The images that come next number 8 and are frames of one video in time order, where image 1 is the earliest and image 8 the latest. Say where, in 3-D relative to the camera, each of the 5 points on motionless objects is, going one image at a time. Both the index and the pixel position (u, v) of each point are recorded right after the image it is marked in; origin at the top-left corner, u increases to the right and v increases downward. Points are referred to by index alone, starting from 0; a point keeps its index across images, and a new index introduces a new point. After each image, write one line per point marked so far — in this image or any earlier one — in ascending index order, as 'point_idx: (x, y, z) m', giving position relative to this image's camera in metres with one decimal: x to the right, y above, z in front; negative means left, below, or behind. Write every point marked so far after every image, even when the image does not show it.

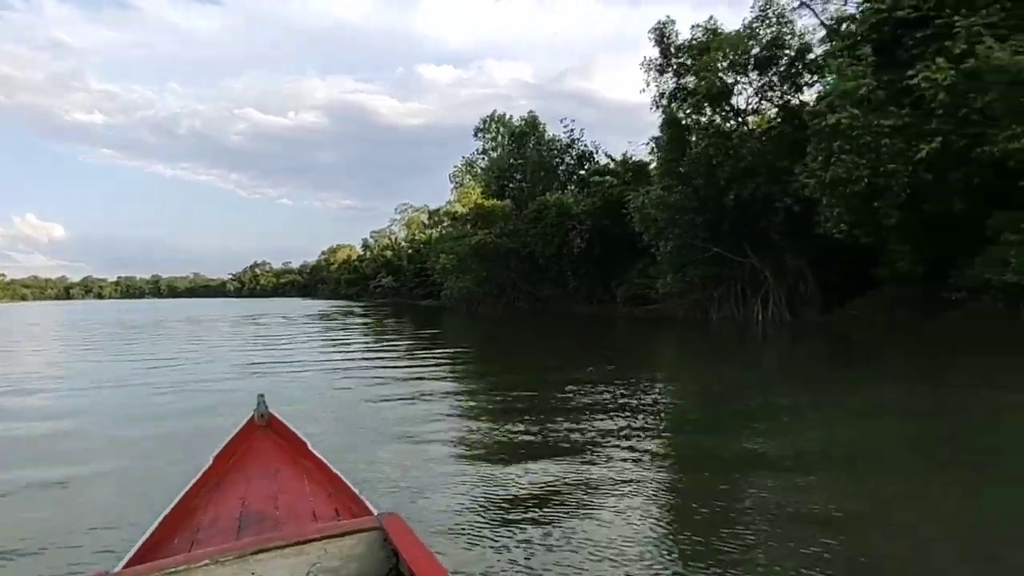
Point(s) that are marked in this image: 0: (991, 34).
0: (+8.8, +4.7, +10.7) m
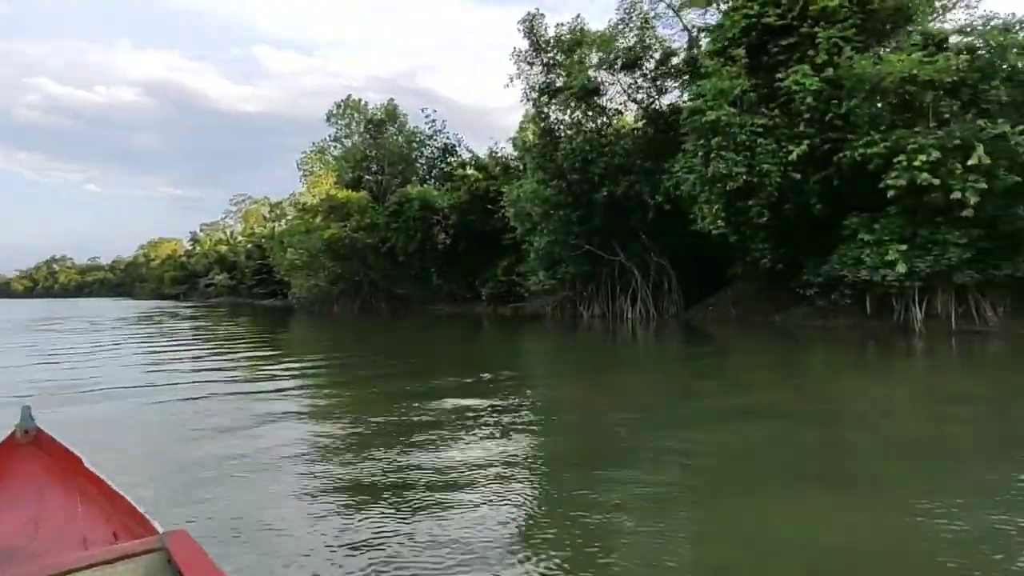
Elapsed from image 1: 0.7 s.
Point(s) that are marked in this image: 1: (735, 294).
0: (+6.6, +4.8, +11.4) m
1: (+6.6, -0.2, +17.0) m
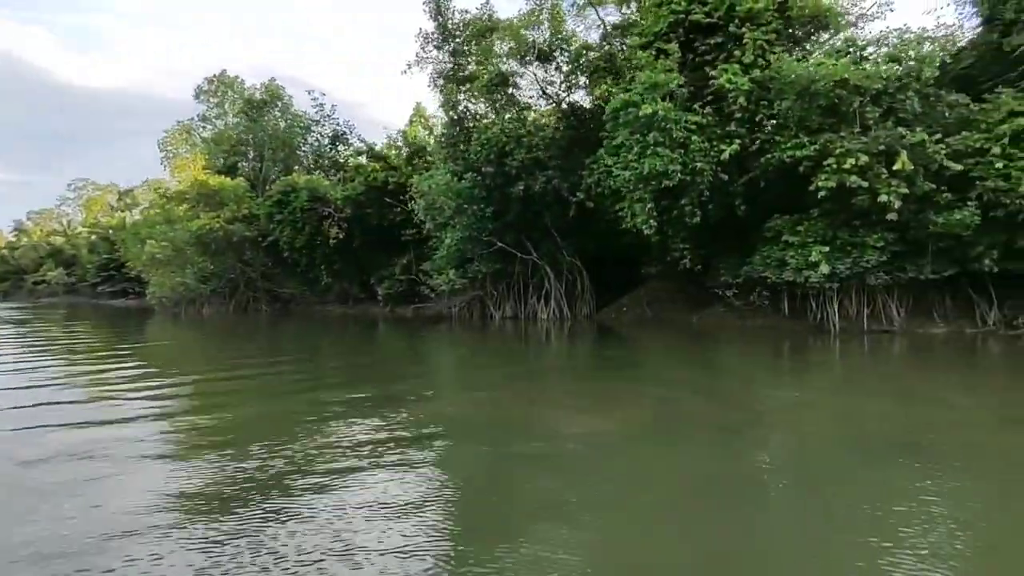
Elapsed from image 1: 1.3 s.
0: (+5.1, +4.7, +11.5) m
1: (+4.0, -0.2, +16.9) m
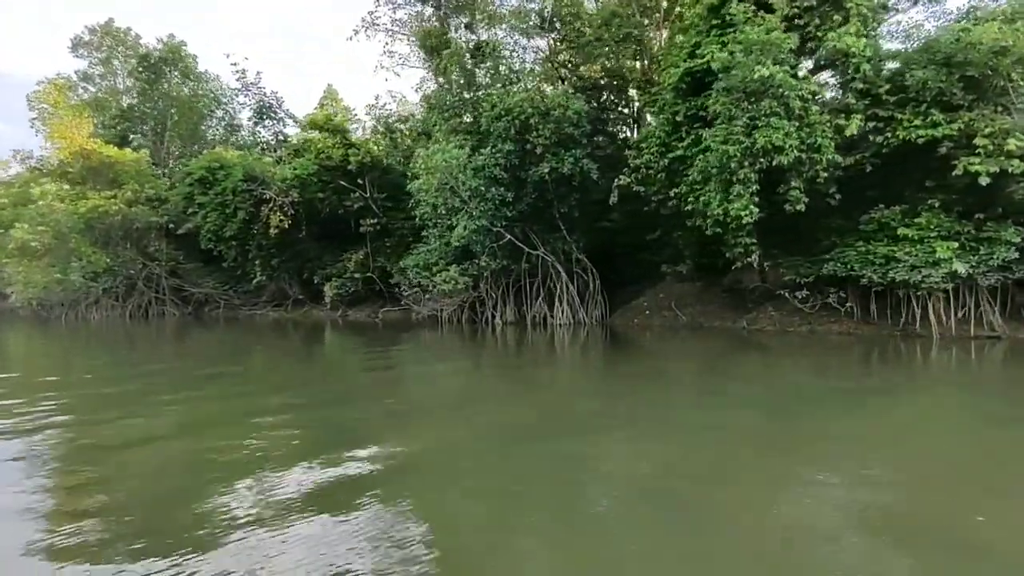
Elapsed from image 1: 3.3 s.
0: (+6.4, +4.7, +10.0) m
1: (+4.2, -0.2, +15.2) m
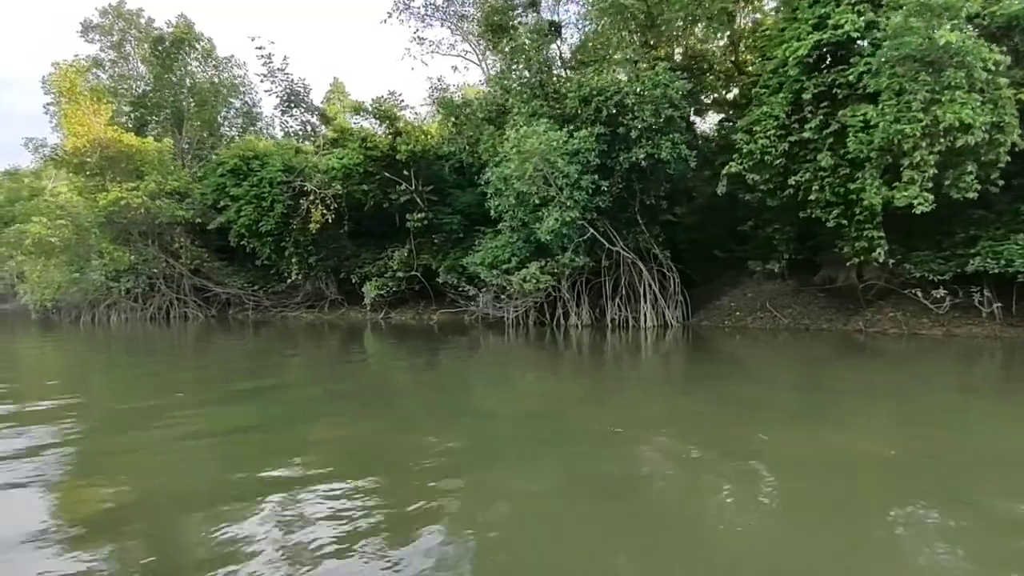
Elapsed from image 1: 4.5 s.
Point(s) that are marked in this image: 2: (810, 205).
0: (+8.3, +4.8, +8.9) m
1: (+6.0, -0.2, +14.0) m
2: (+5.7, +1.6, +11.1) m
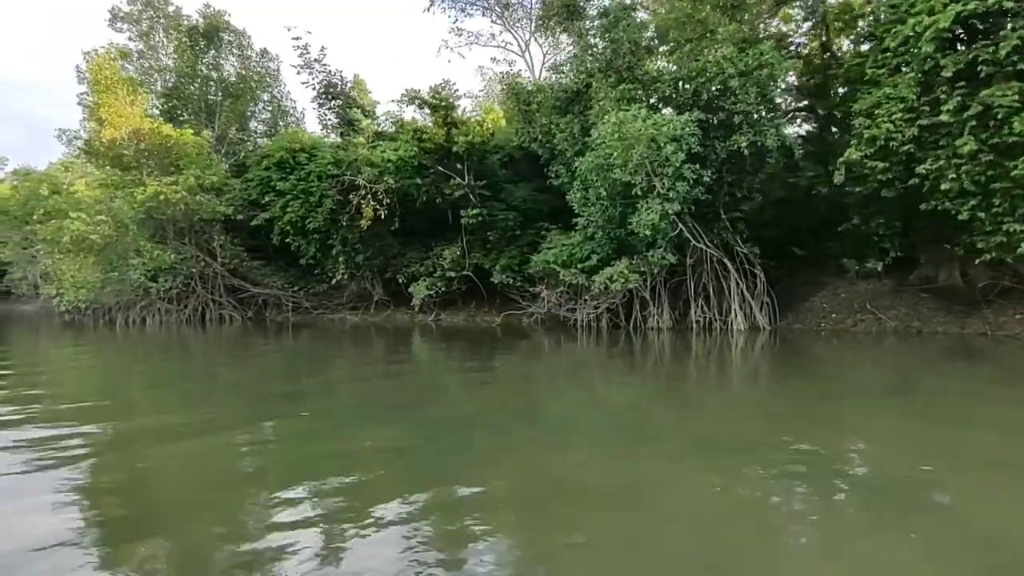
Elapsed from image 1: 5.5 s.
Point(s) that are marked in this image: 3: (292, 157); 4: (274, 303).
0: (+10.0, +4.8, +7.9) m
1: (+7.7, -0.2, +13.0) m
2: (+7.4, +1.6, +10.1) m
3: (-6.4, +3.8, +16.6) m
4: (-7.7, -0.5, +18.8) m
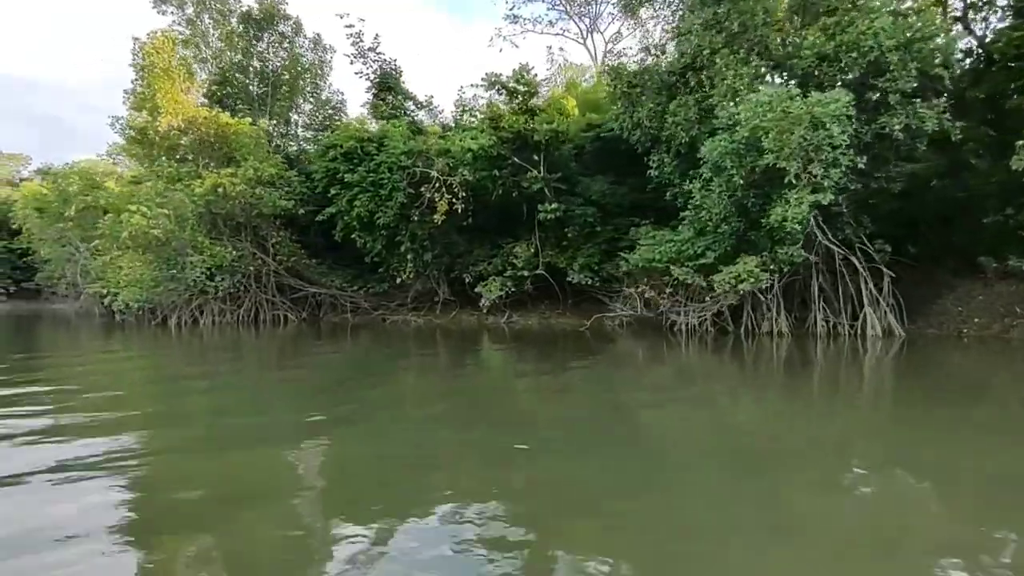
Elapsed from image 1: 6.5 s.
0: (+12.1, +4.7, +6.6) m
1: (+9.8, -0.2, +11.7) m
2: (+9.5, +1.6, +8.8) m
3: (-4.2, +3.8, +15.5) m
4: (-5.5, -0.5, +17.8) m
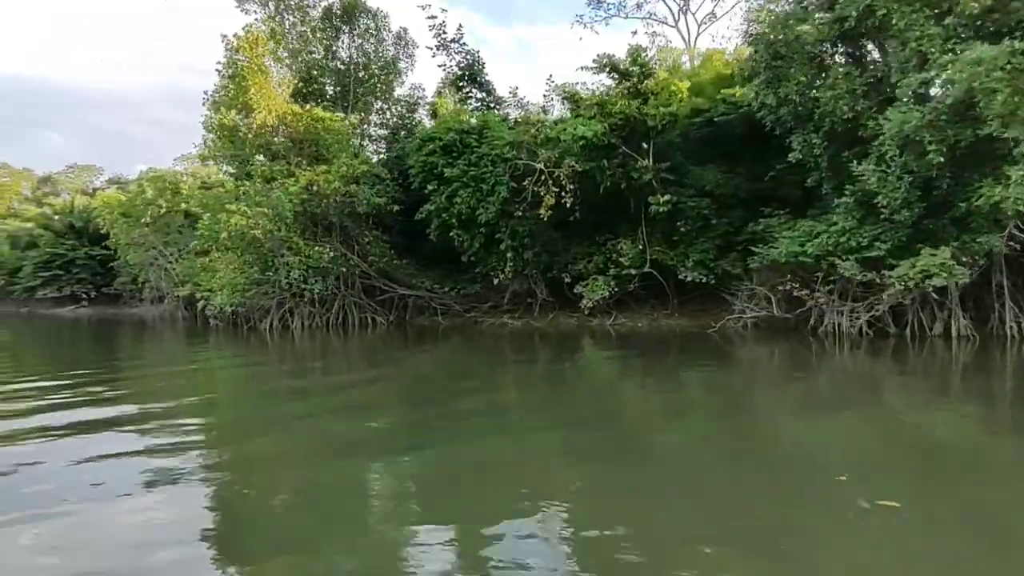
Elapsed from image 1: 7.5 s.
0: (+14.0, +4.9, +4.6) m
1: (+12.3, -0.1, +9.8) m
2: (+11.7, +1.7, +7.0) m
3: (-1.5, +3.8, +14.7) m
4: (-2.6, -0.5, +17.0) m
